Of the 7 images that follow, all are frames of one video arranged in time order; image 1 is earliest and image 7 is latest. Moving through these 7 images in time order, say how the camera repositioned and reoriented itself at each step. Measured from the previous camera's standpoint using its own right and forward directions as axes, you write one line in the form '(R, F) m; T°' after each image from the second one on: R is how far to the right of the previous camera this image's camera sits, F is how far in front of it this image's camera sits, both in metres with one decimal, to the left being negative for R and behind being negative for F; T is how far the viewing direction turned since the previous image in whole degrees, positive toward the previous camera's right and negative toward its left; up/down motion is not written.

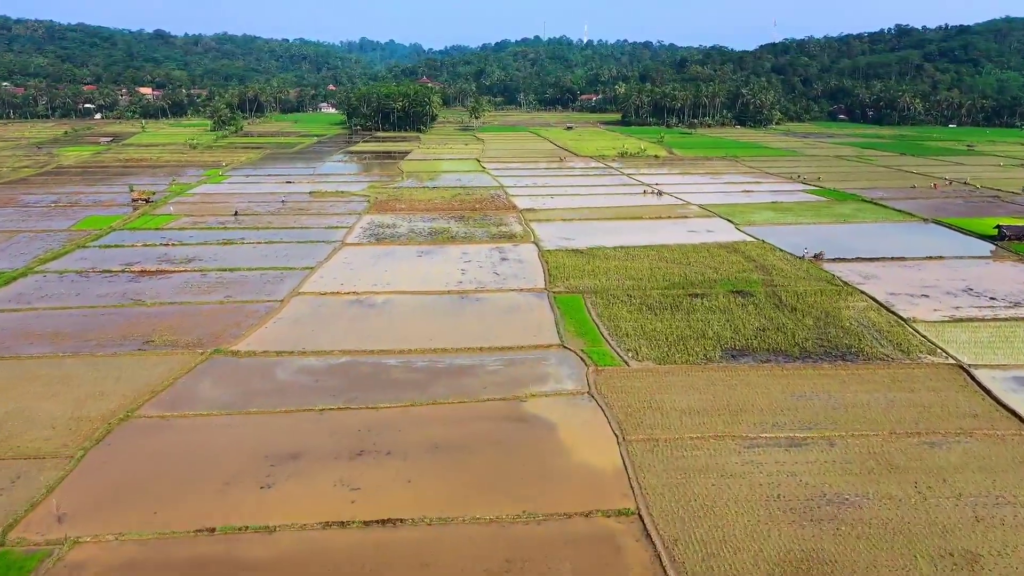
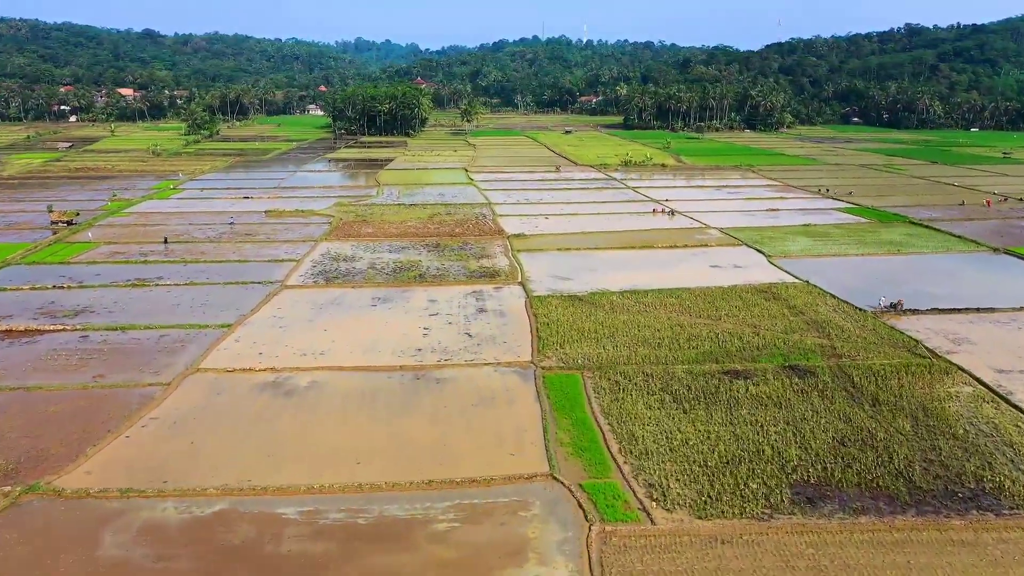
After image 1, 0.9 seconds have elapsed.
(+0.5, +5.7) m; 0°
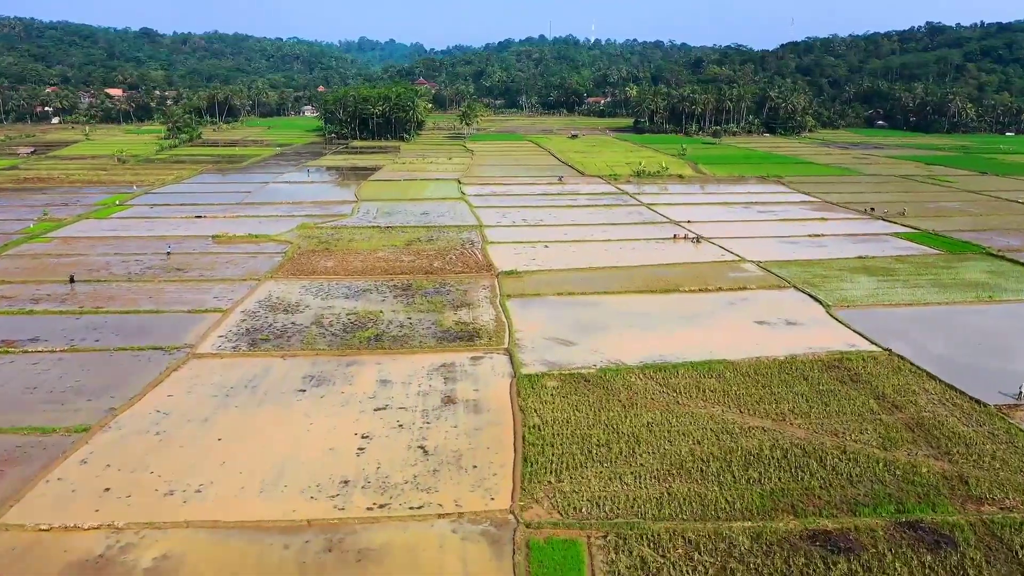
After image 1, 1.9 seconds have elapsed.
(+0.5, +5.7) m; -1°
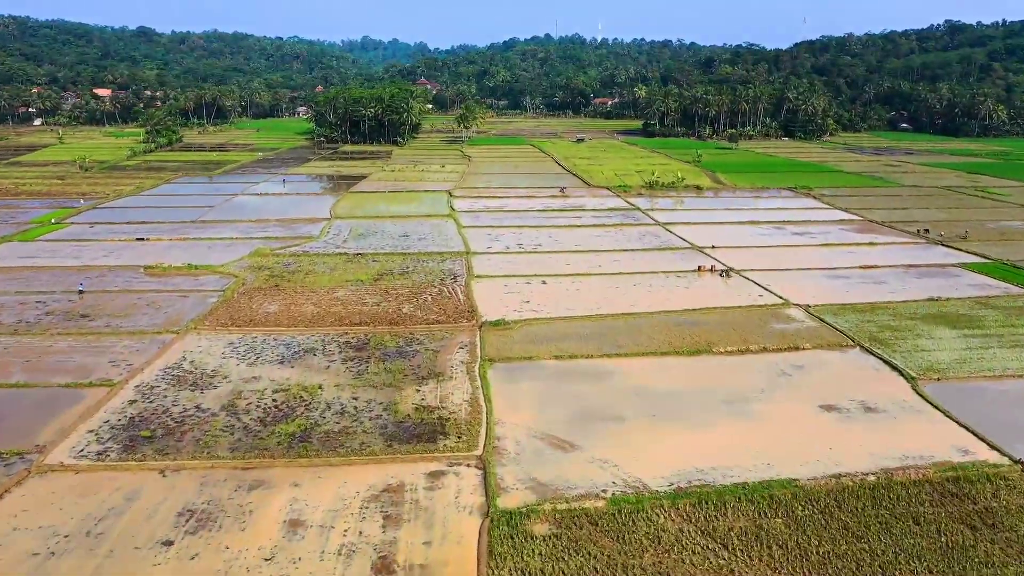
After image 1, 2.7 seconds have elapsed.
(+0.5, +5.1) m; 0°
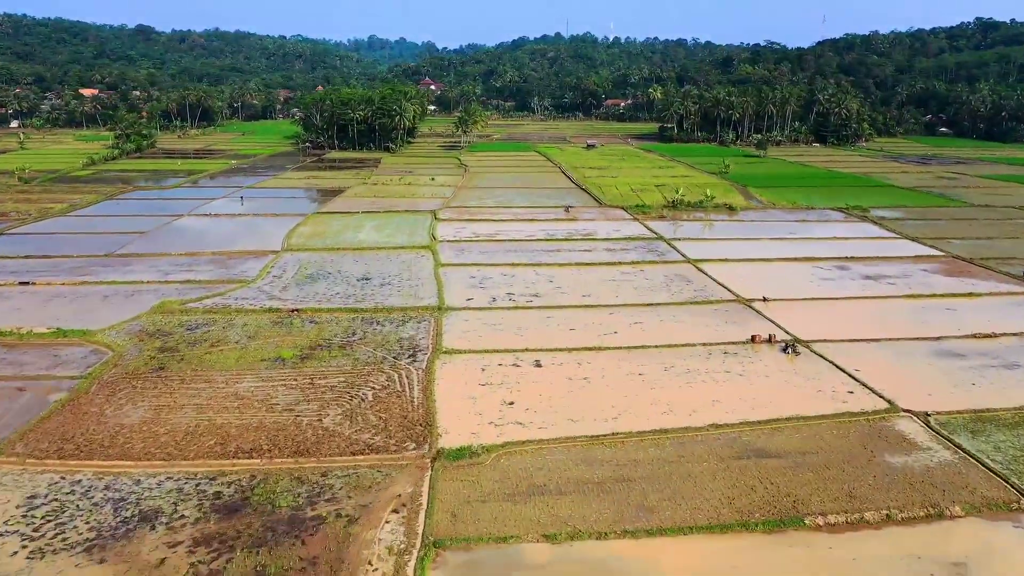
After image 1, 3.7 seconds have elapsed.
(+0.6, +6.8) m; -1°
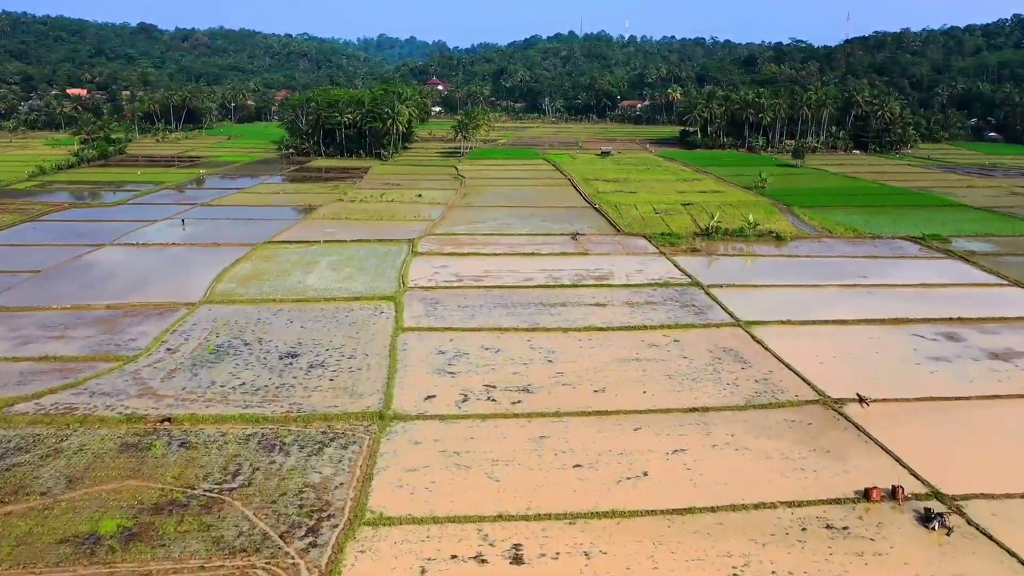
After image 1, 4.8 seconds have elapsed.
(+0.6, +6.8) m; -1°
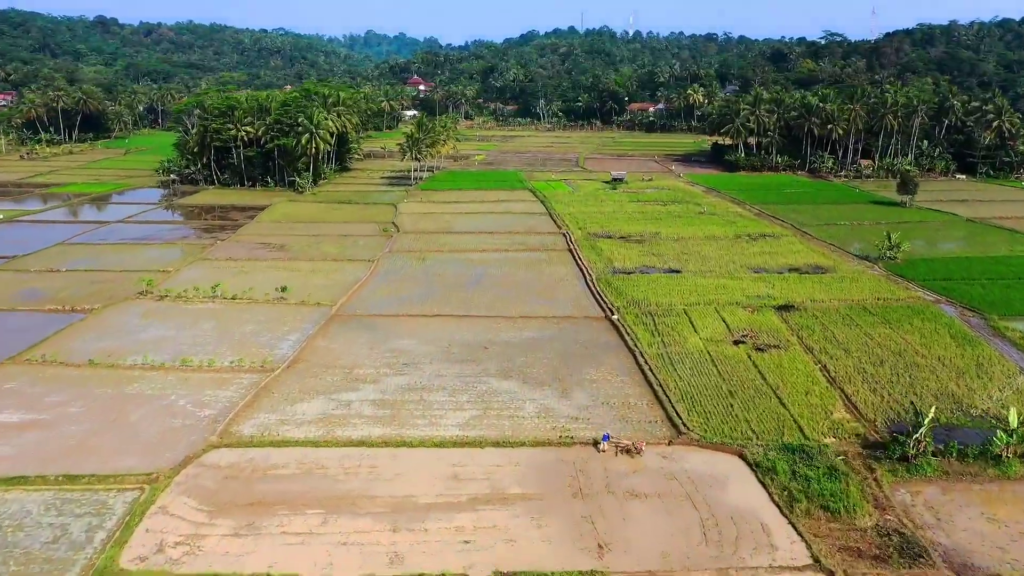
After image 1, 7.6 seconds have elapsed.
(+1.5, +18.1) m; 0°
